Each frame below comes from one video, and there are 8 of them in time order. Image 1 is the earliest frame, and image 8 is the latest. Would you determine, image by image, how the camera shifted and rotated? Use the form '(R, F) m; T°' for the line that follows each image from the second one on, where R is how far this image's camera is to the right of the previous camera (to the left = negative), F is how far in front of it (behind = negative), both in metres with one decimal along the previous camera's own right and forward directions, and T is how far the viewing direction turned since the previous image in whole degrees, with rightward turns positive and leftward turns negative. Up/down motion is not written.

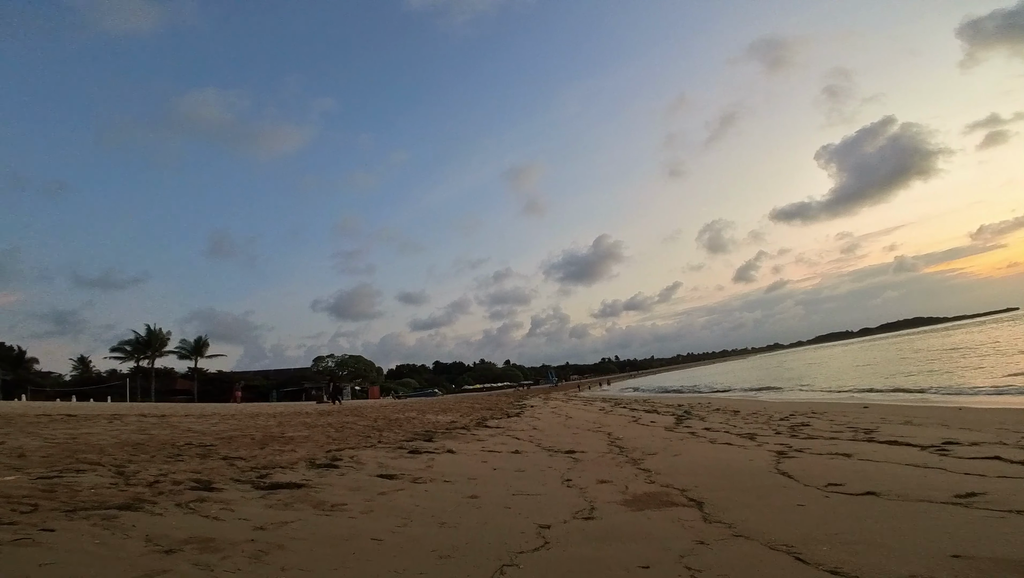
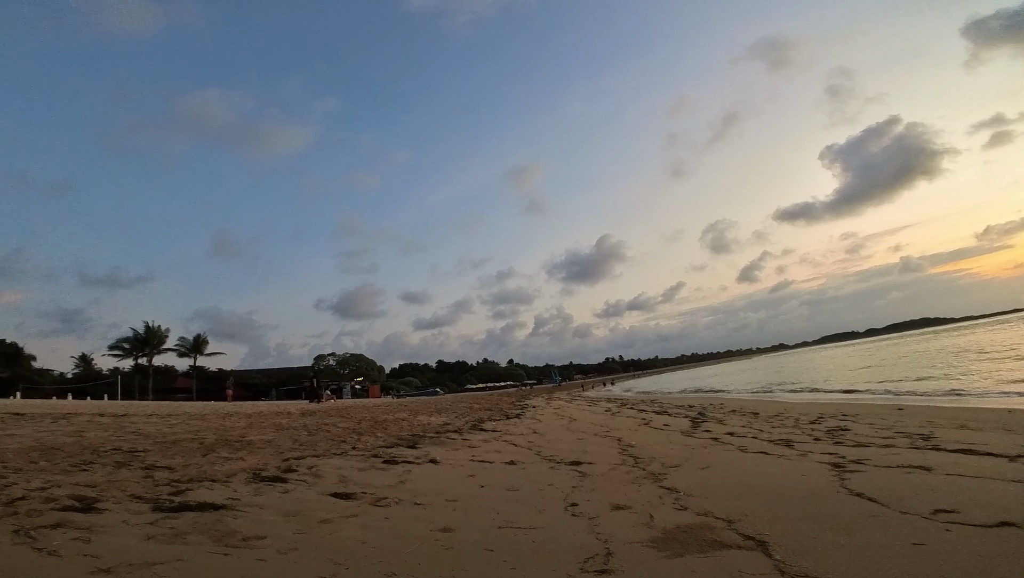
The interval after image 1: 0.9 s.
(+0.1, +1.4) m; 0°
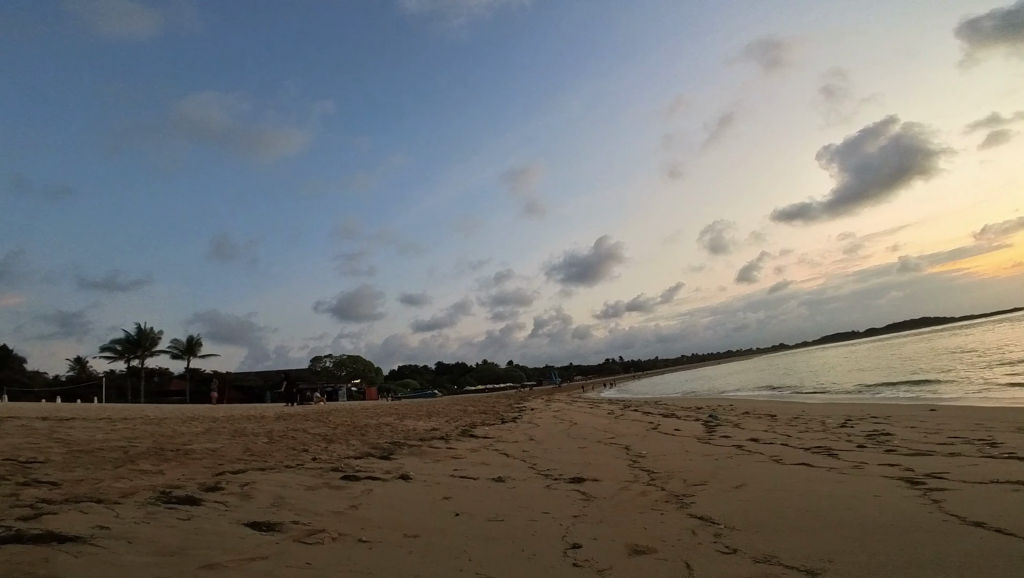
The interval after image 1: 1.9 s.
(+0.1, +1.4) m; 0°
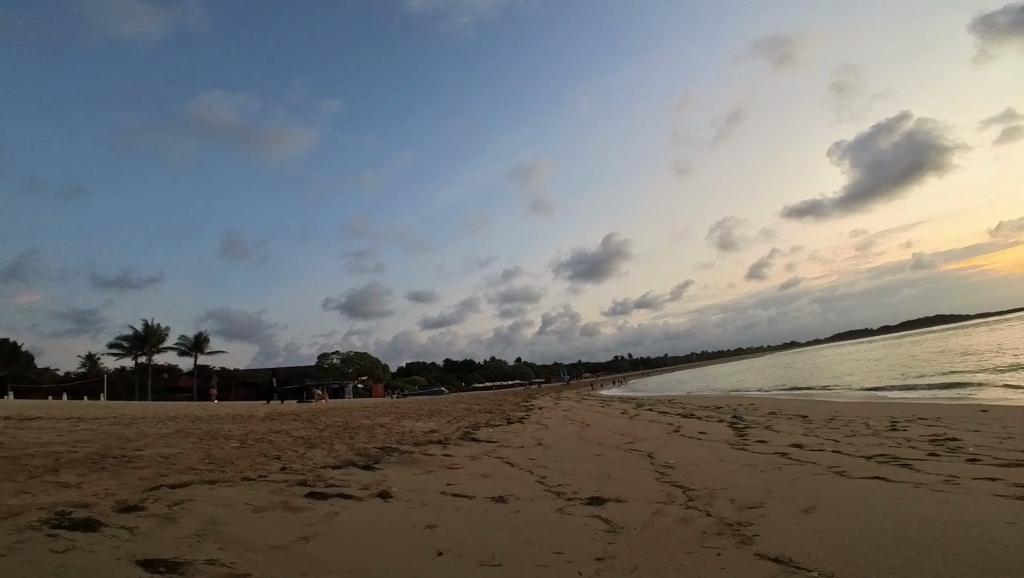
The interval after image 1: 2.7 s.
(0.0, +1.2) m; -1°
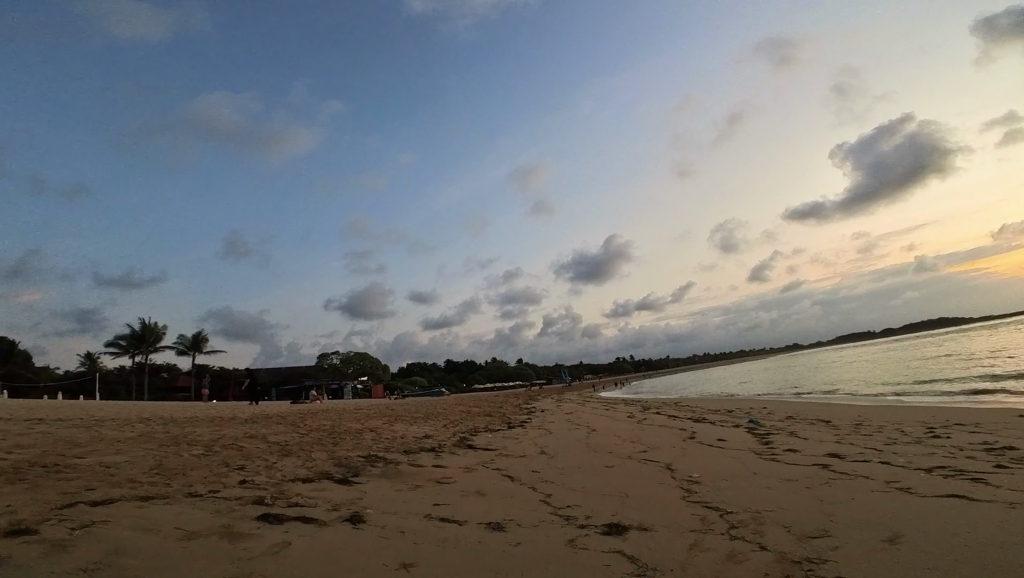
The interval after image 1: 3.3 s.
(0.0, +0.9) m; 0°
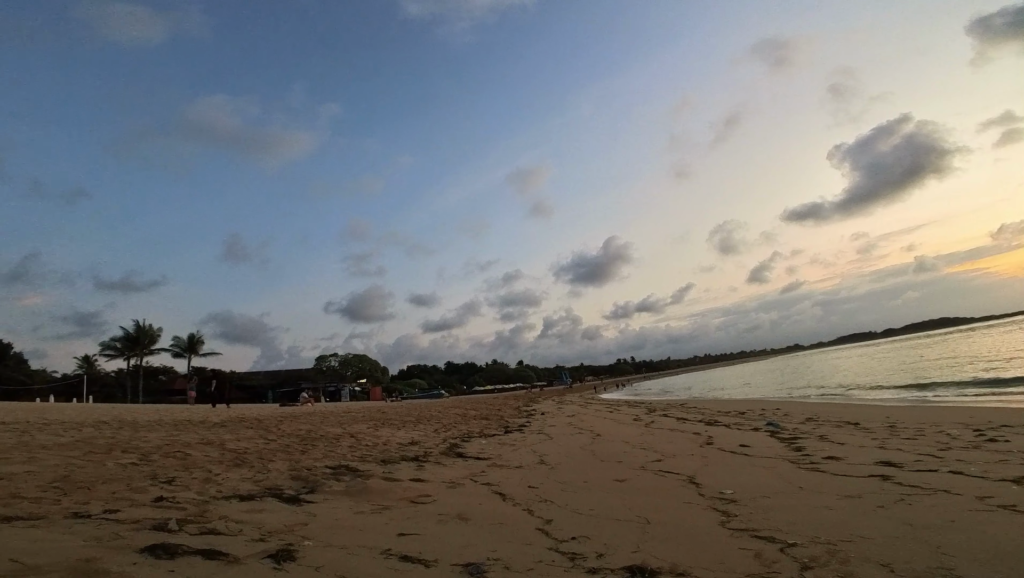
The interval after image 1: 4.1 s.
(+0.1, +1.1) m; 0°
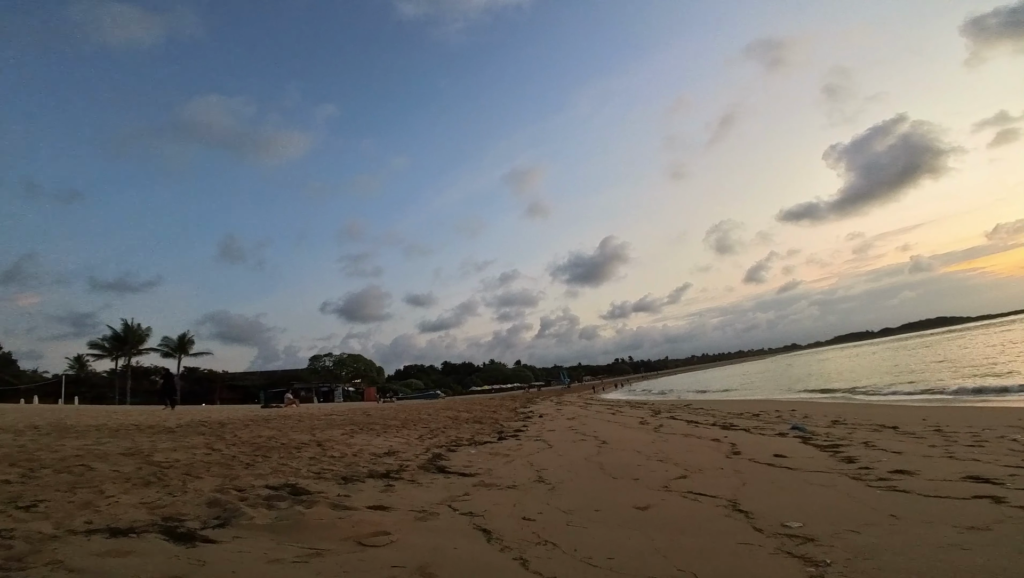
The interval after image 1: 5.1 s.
(+0.1, +1.4) m; 0°
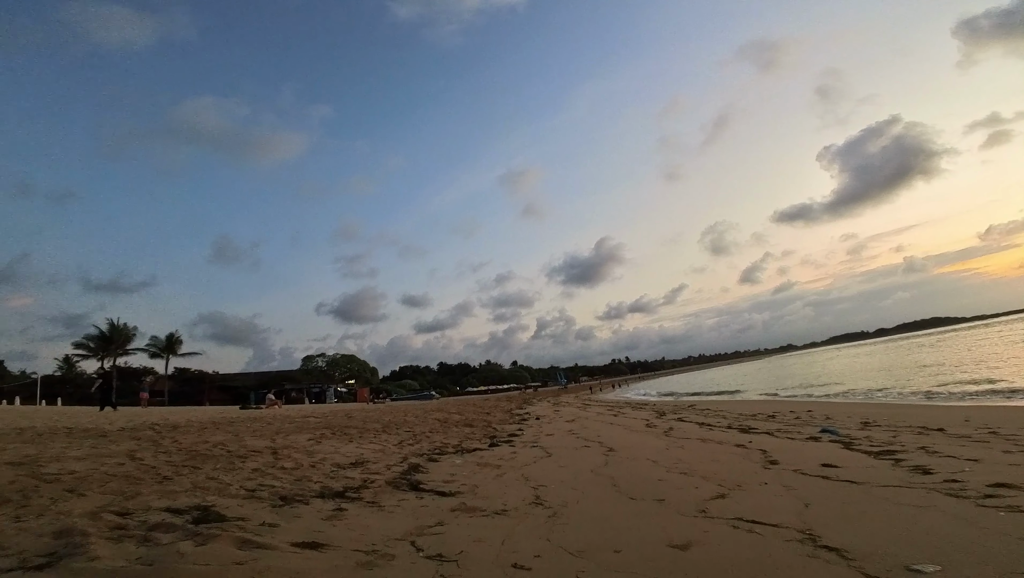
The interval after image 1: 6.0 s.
(+0.1, +1.4) m; 0°
